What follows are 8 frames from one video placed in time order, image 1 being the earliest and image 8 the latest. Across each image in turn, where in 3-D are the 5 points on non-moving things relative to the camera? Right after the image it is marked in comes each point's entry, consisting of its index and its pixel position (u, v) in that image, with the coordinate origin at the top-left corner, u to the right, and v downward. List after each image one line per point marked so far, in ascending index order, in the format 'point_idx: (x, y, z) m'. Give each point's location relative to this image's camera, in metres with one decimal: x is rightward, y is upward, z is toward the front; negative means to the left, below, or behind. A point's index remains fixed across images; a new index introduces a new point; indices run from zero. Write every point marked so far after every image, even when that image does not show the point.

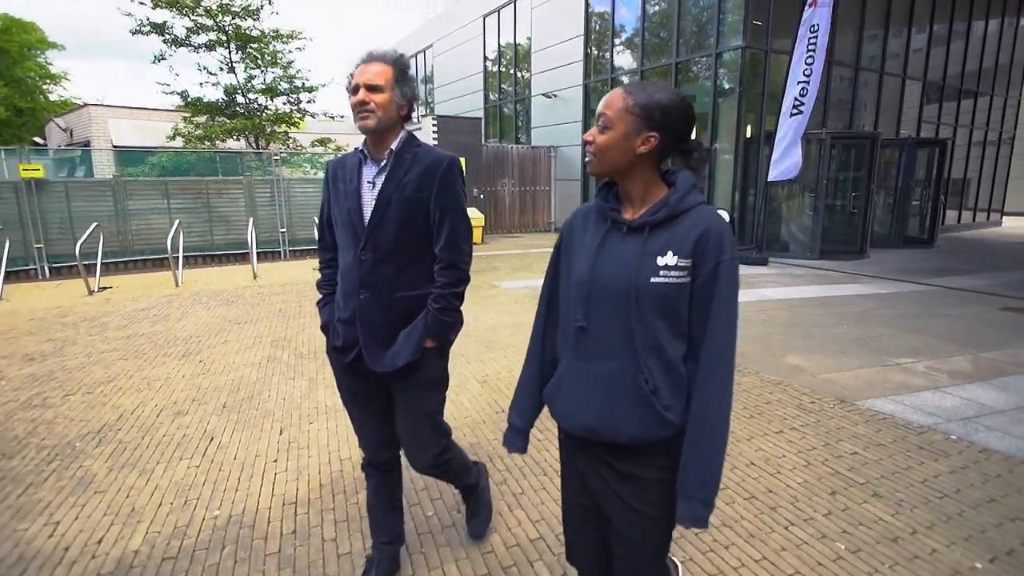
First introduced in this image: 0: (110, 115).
0: (-14.0, +6.1, +19.4) m
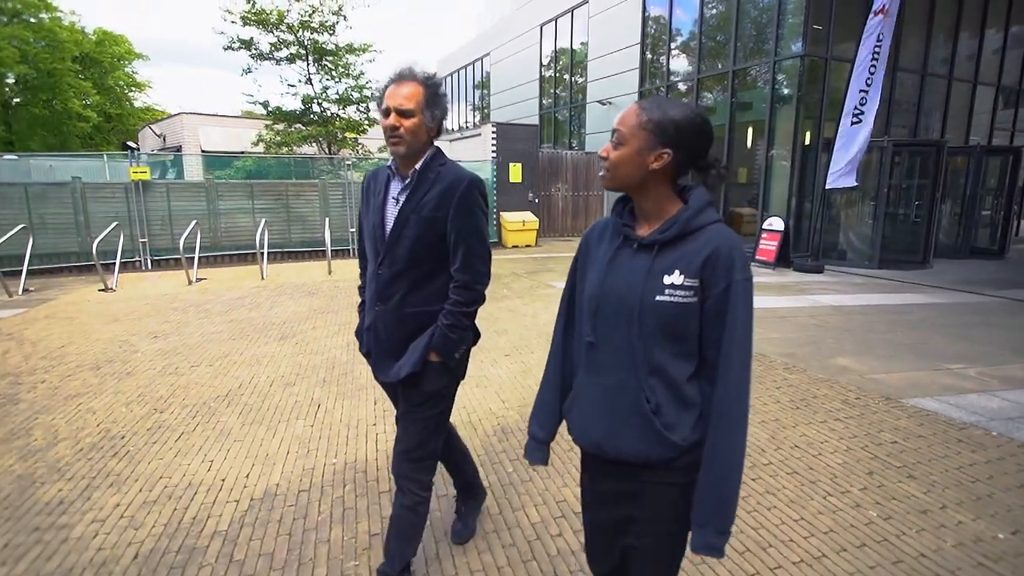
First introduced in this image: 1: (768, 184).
0: (-11.9, +6.3, +21.1) m
1: (+5.7, +2.3, +12.1) m
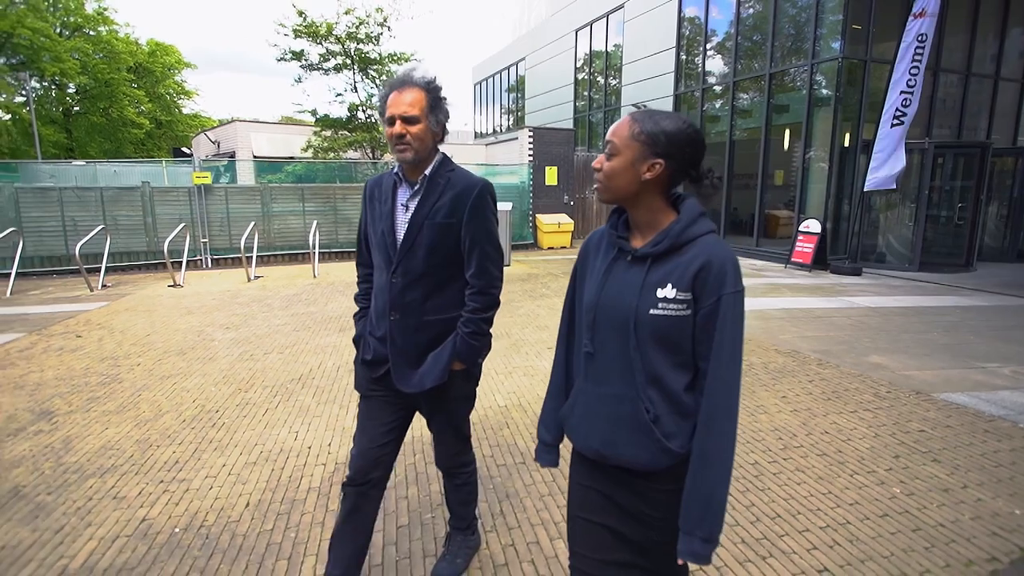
0: (-10.5, +6.4, +22.1) m
1: (+6.5, +2.2, +12.2) m
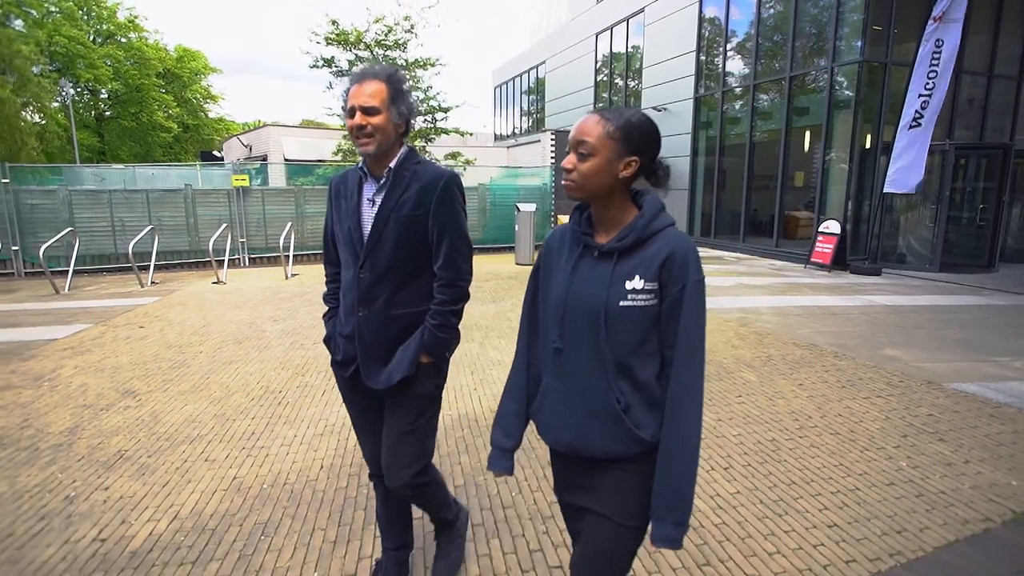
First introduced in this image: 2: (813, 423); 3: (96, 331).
0: (-9.7, +6.4, +22.8) m
1: (+7.1, +2.3, +12.4) m
2: (+2.3, -1.0, +4.1) m
3: (-5.1, -0.5, +6.8) m
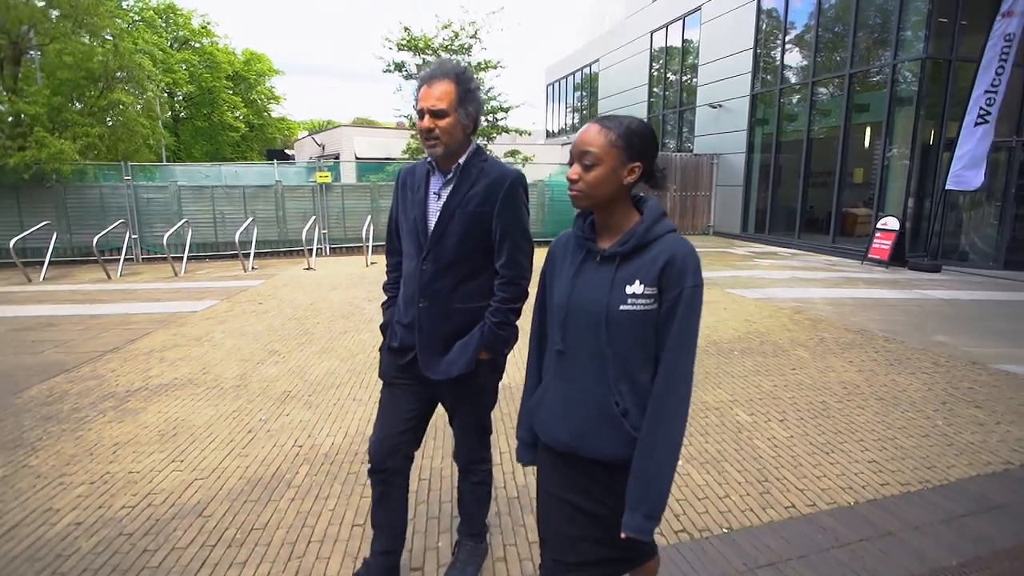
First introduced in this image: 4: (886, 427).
0: (-7.3, +6.9, +24.3) m
1: (+8.5, +2.4, +12.5) m
2: (+3.0, -0.9, +4.7) m
3: (-4.2, -0.3, +7.9) m
4: (+2.7, -1.0, +4.0) m
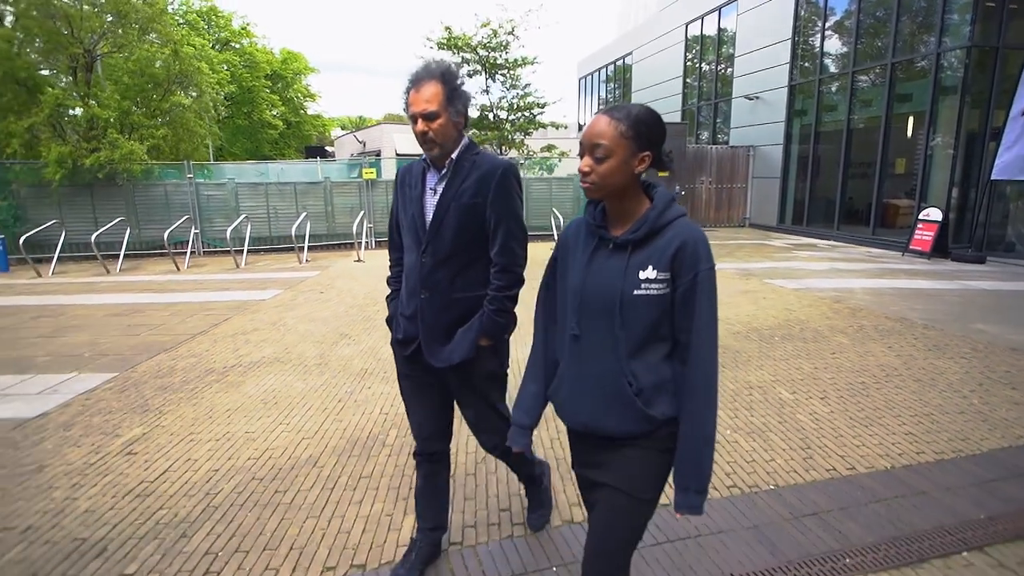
0: (-5.8, +7.2, +24.9) m
1: (+9.4, +2.6, +12.4) m
2: (+3.5, -0.8, +5.0) m
3: (-3.5, -0.1, +8.5) m
4: (+3.2, -0.9, +4.3) m
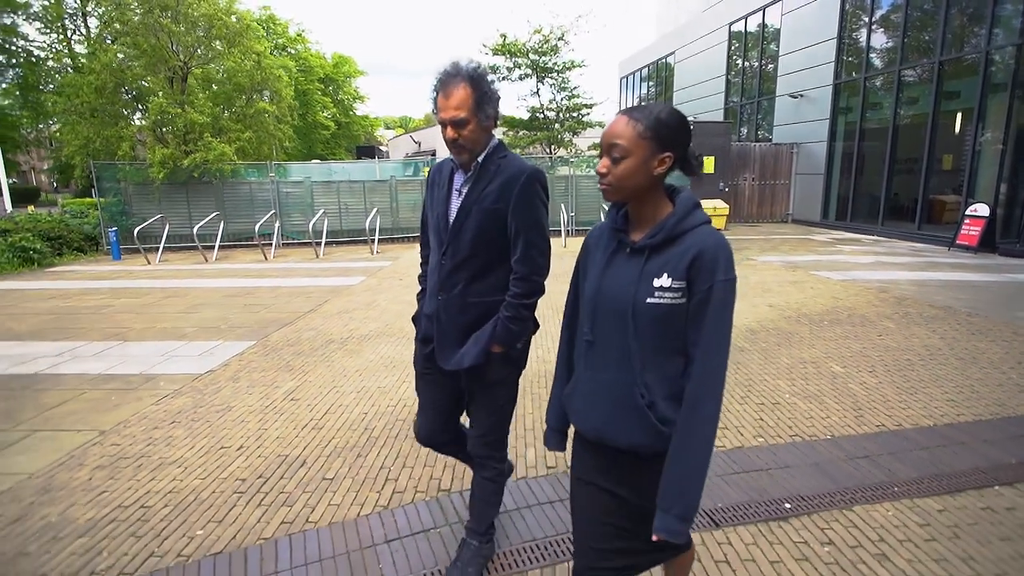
0: (-3.4, +7.6, +25.9) m
1: (+10.8, +2.7, +12.4) m
2: (+4.3, -0.6, +5.4) m
3: (-2.4, +0.1, +9.5) m
4: (+3.9, -0.8, +4.7) m
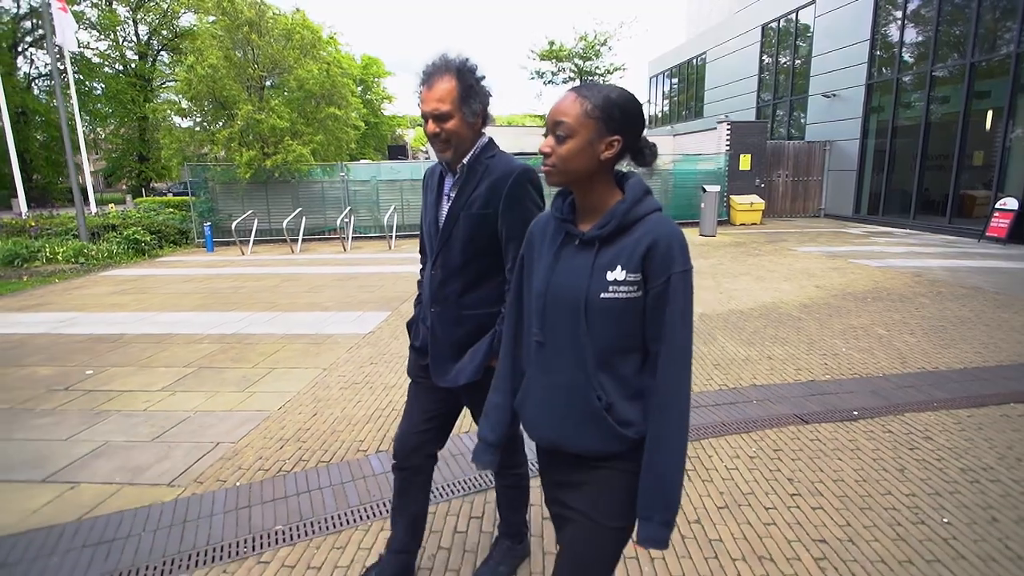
0: (-1.5, +7.9, +27.2) m
1: (+12.2, +3.0, +13.2) m
2: (+5.5, -0.4, +6.4) m
3: (-1.1, +0.4, +10.7) m
4: (+5.1, -0.5, +5.8) m
